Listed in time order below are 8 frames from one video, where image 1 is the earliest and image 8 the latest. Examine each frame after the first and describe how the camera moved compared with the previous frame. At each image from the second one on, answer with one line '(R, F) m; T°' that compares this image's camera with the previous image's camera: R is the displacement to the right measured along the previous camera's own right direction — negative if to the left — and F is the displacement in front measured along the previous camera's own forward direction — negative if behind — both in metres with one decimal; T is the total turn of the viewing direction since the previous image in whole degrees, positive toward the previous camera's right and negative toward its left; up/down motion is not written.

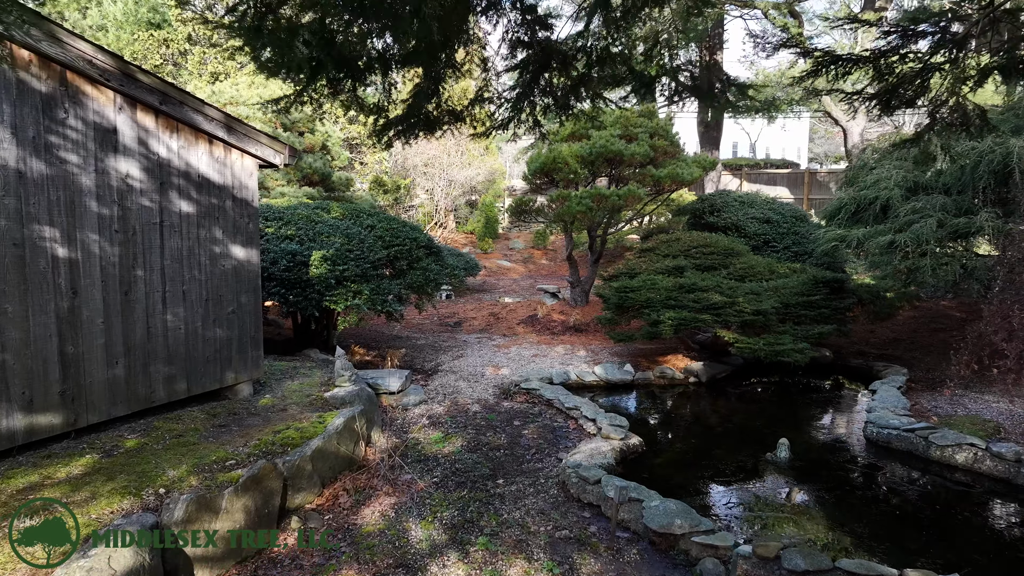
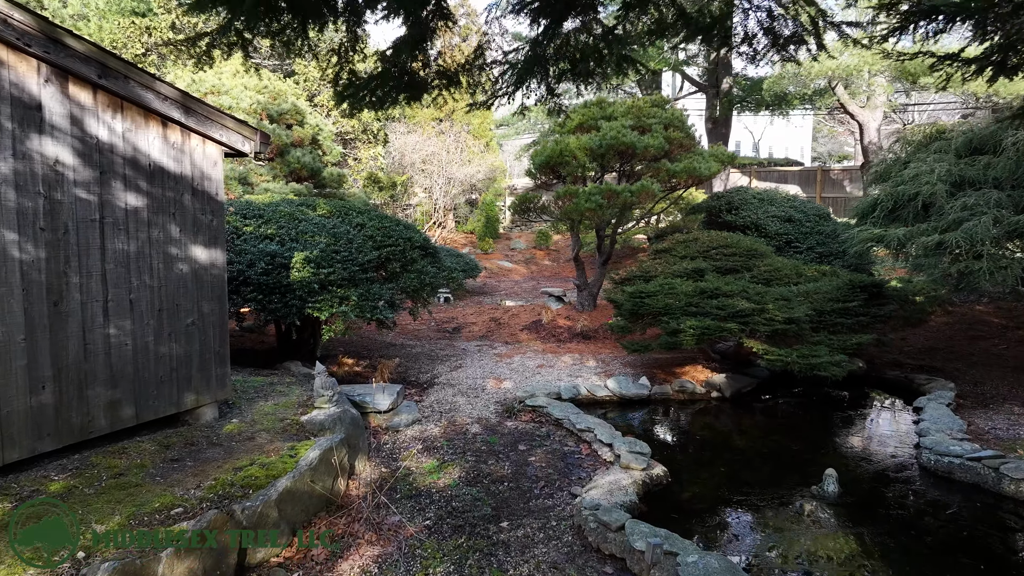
(0.0, +0.5) m; 0°
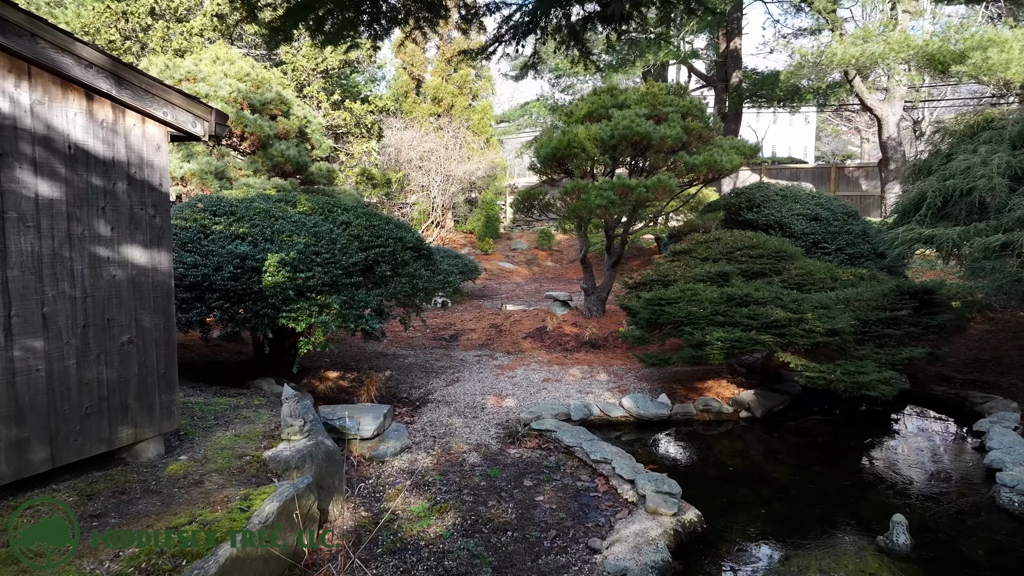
(0.0, +0.6) m; 0°
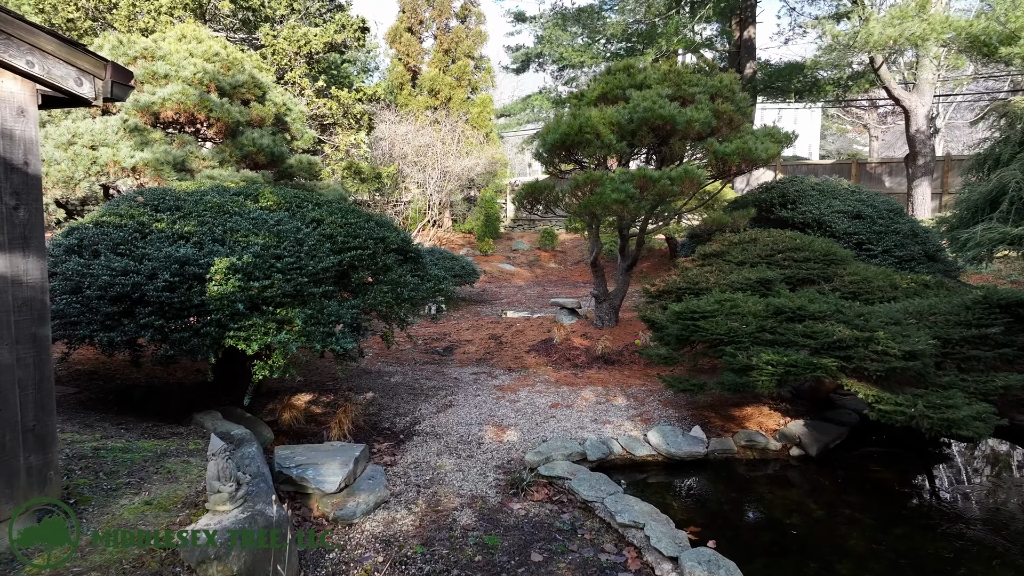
(0.0, +0.8) m; 0°
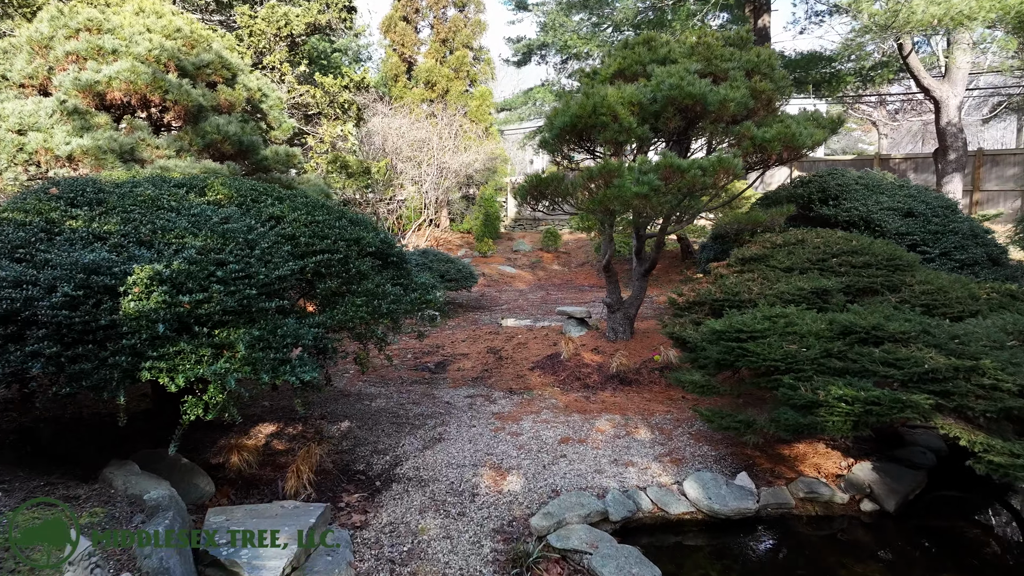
(0.0, +0.8) m; 0°
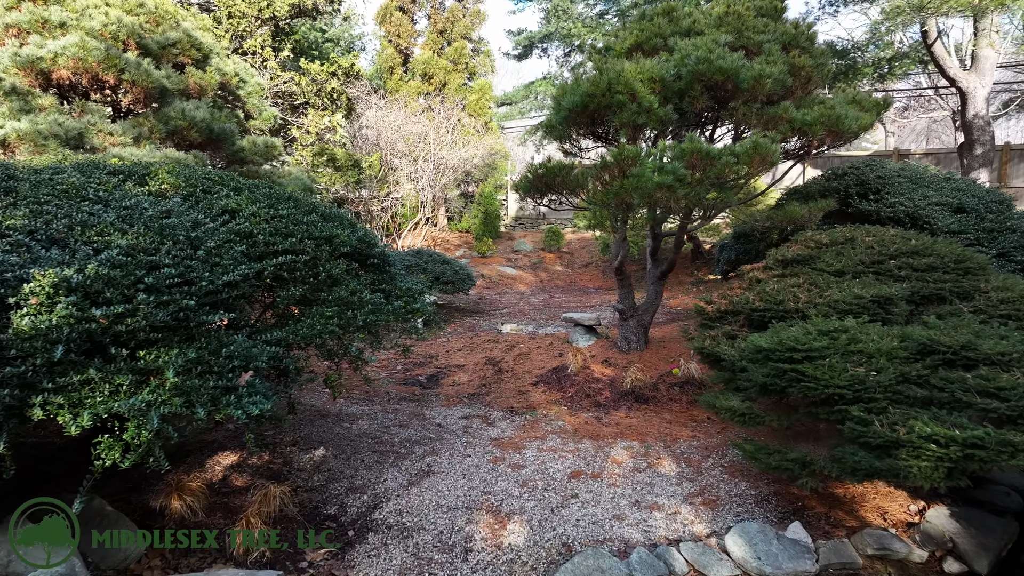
(0.0, +0.6) m; 0°
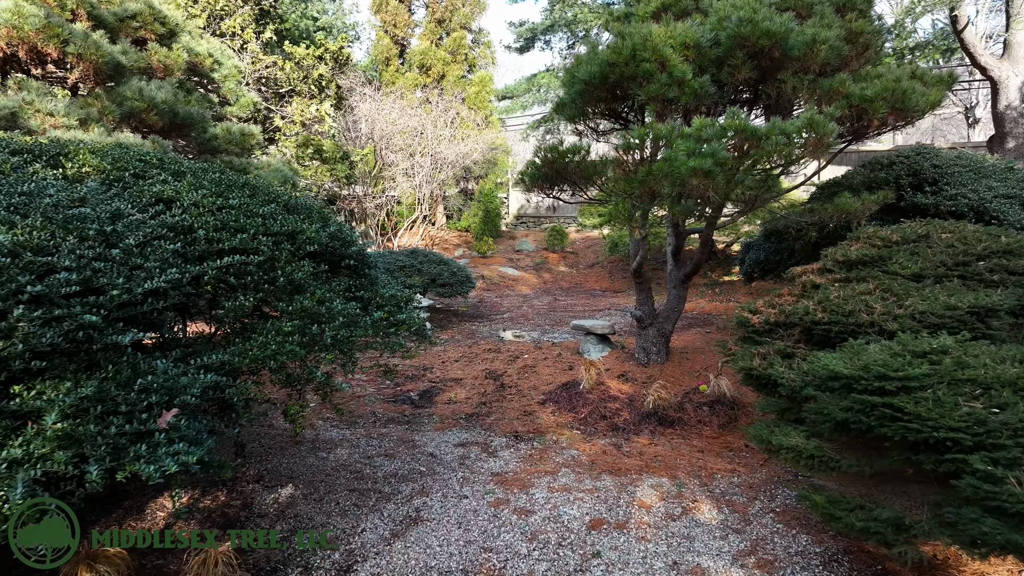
(0.0, +0.6) m; 0°
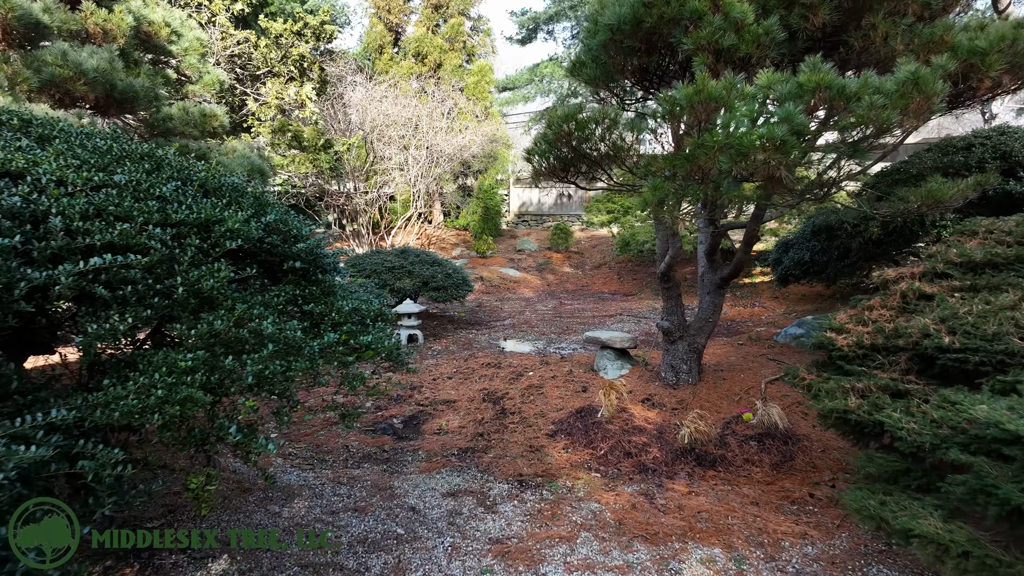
(0.0, +0.7) m; 0°
